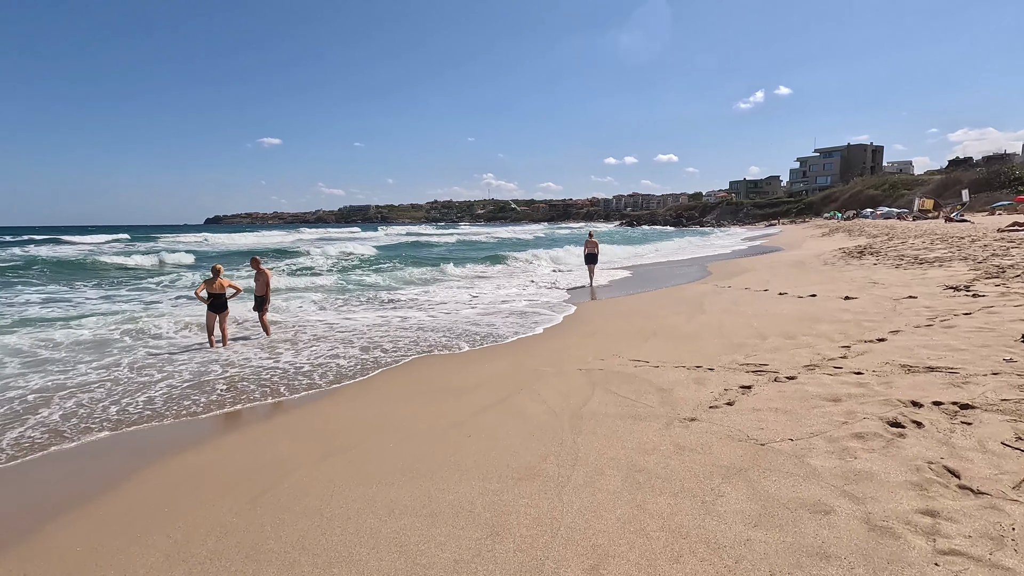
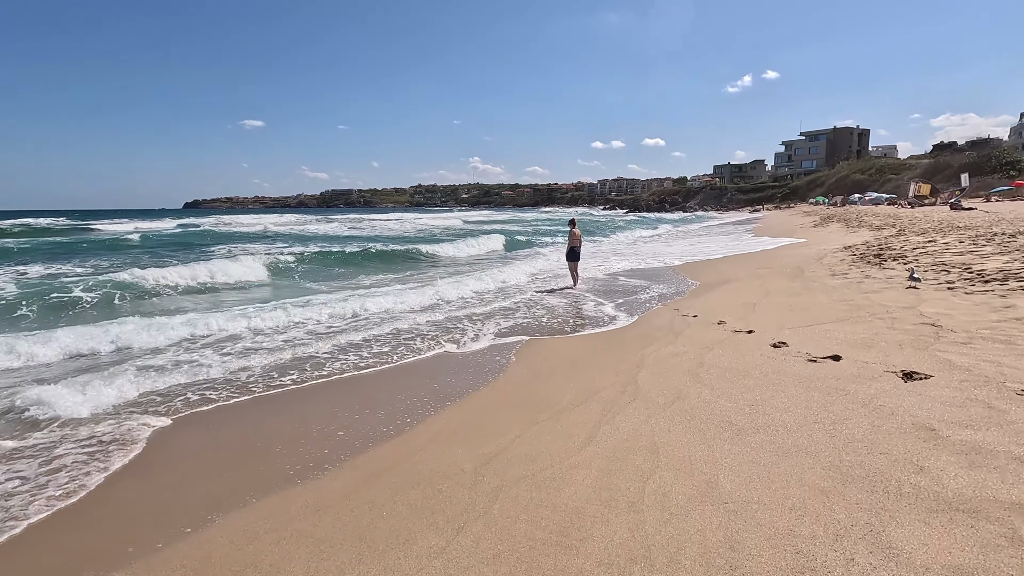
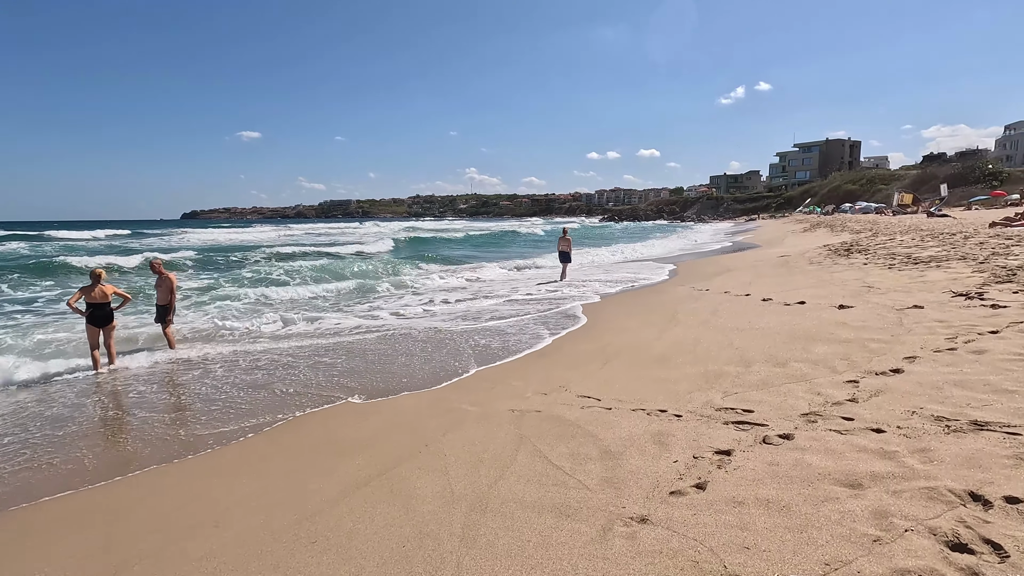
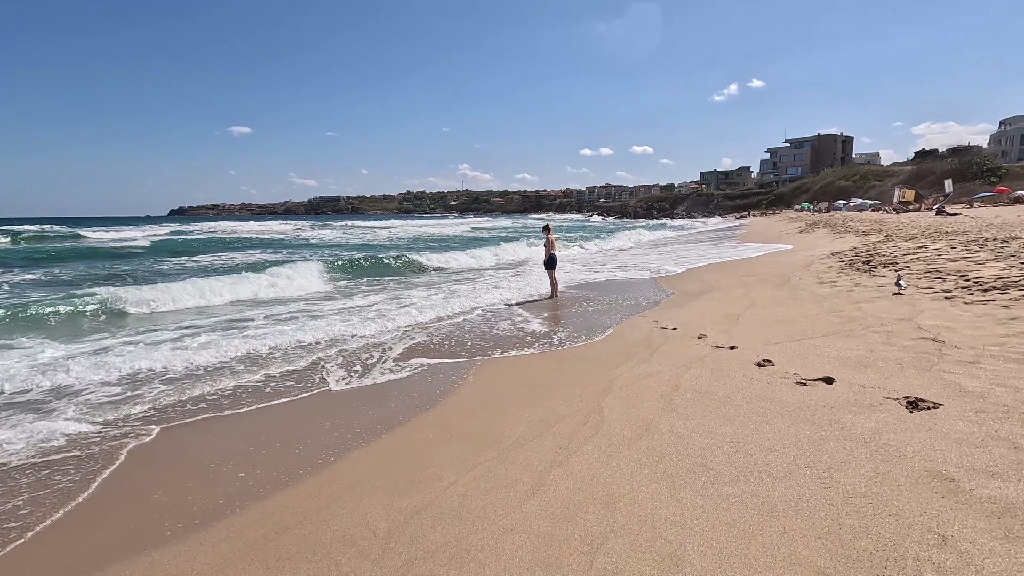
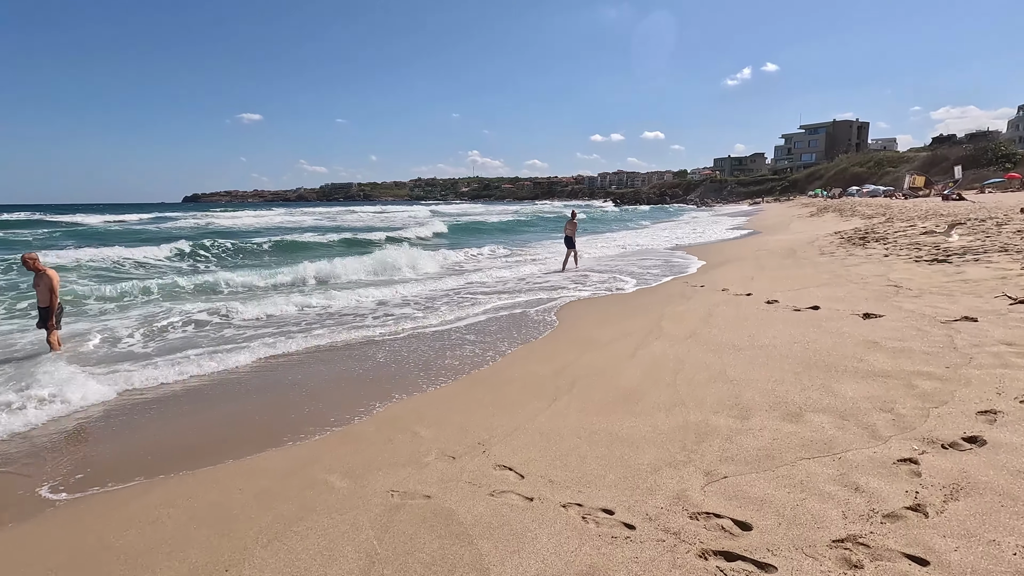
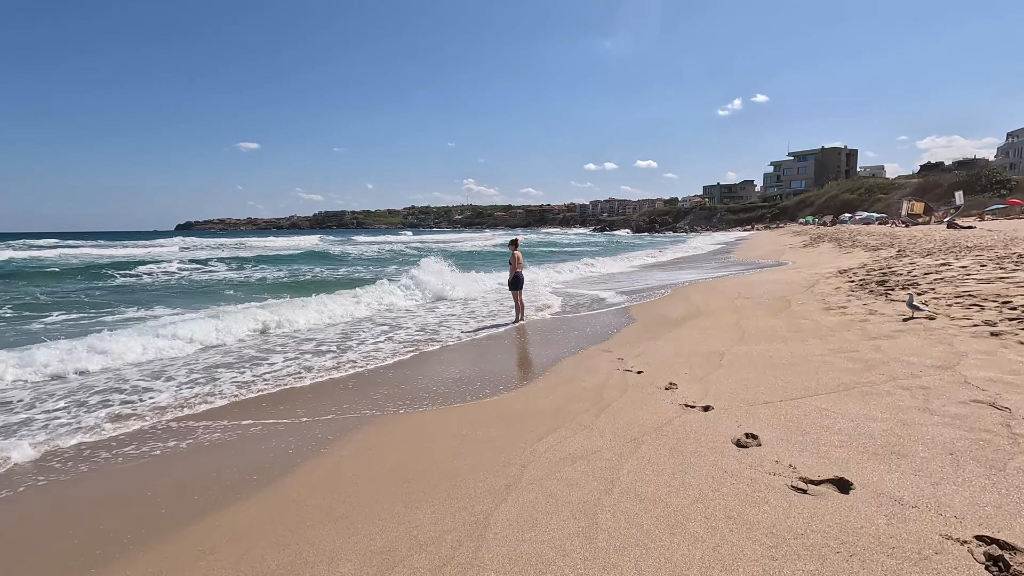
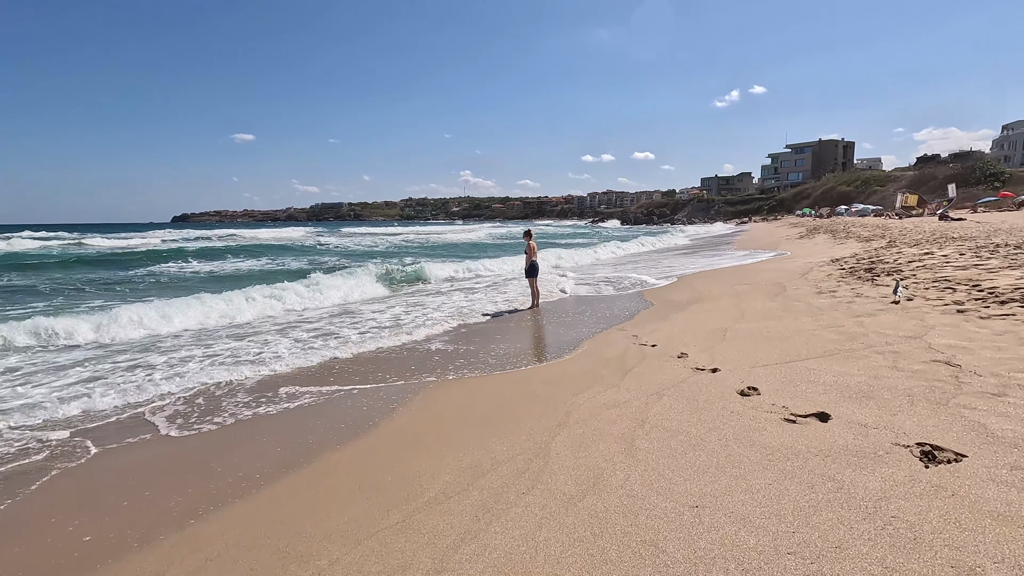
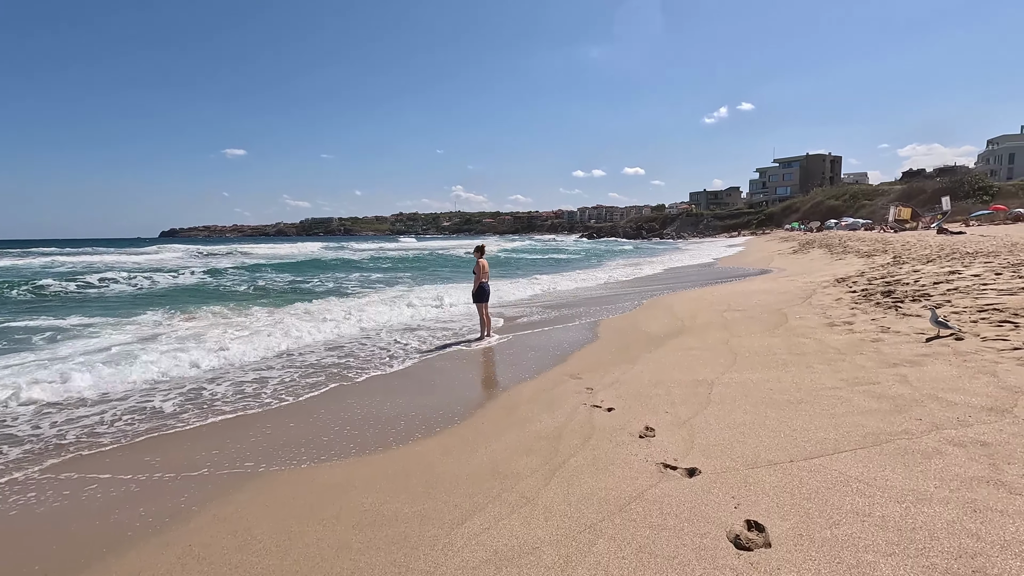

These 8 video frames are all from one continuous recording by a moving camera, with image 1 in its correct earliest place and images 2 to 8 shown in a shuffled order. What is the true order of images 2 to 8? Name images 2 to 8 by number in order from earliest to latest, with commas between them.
3, 5, 2, 4, 7, 6, 8
